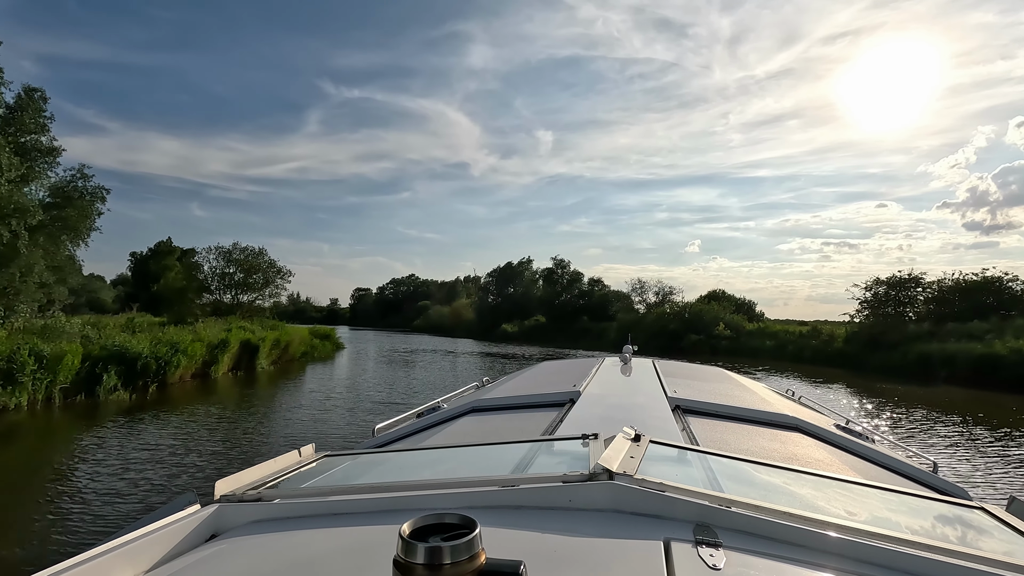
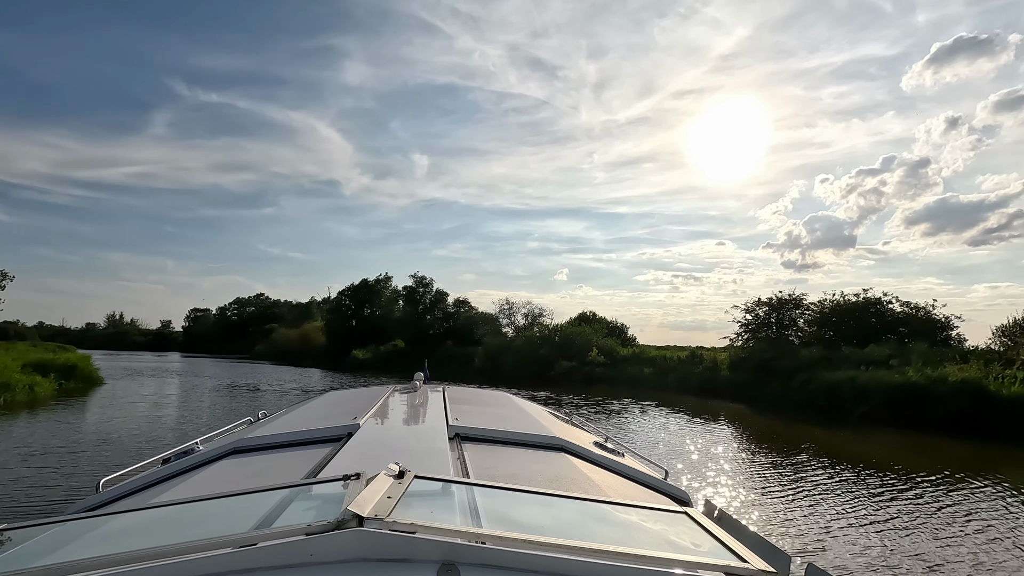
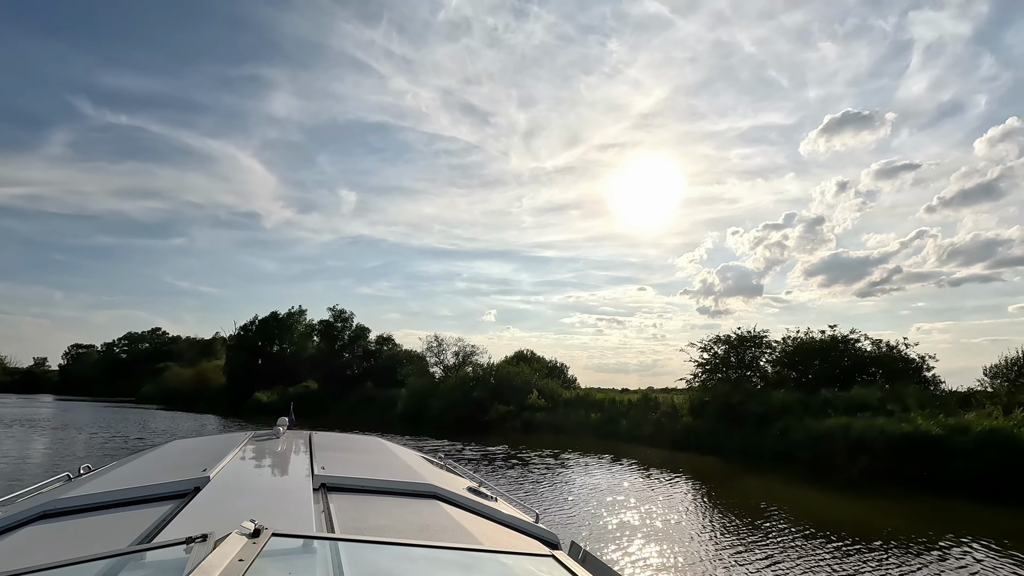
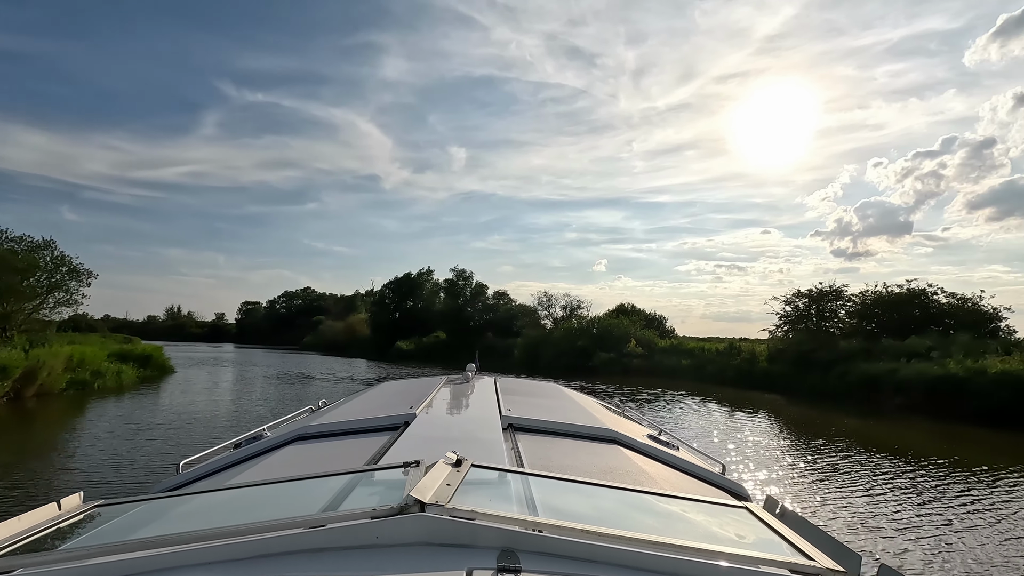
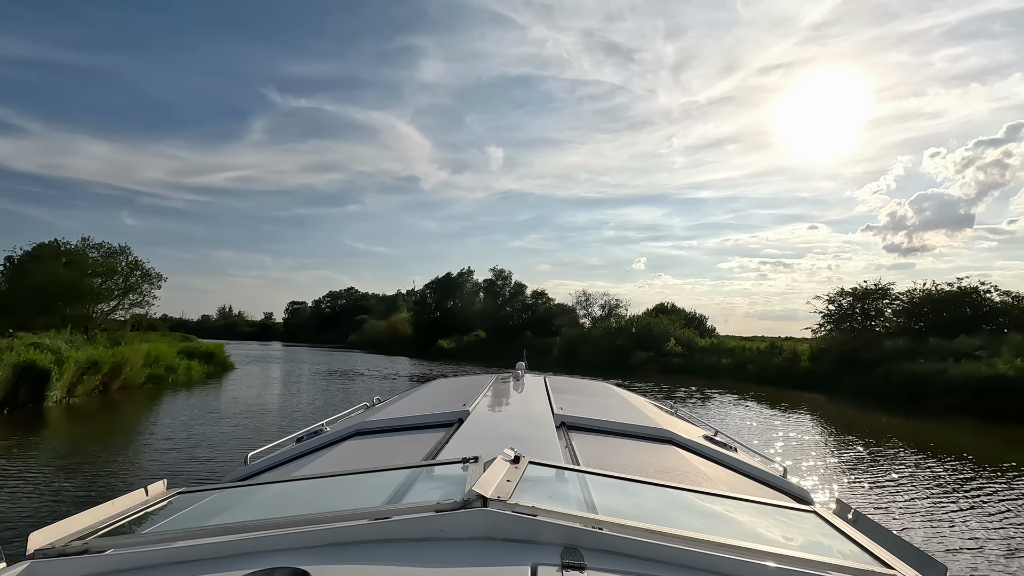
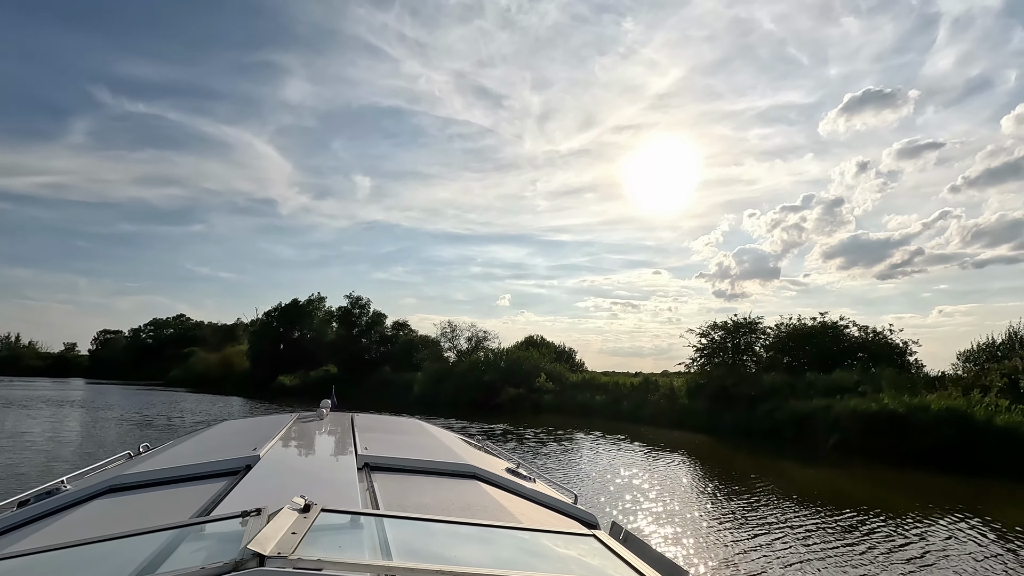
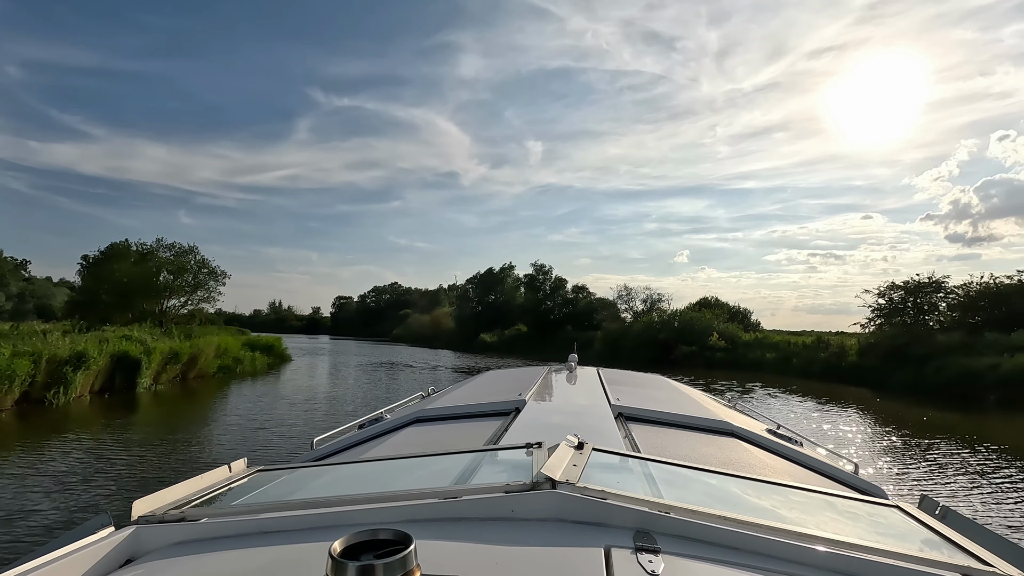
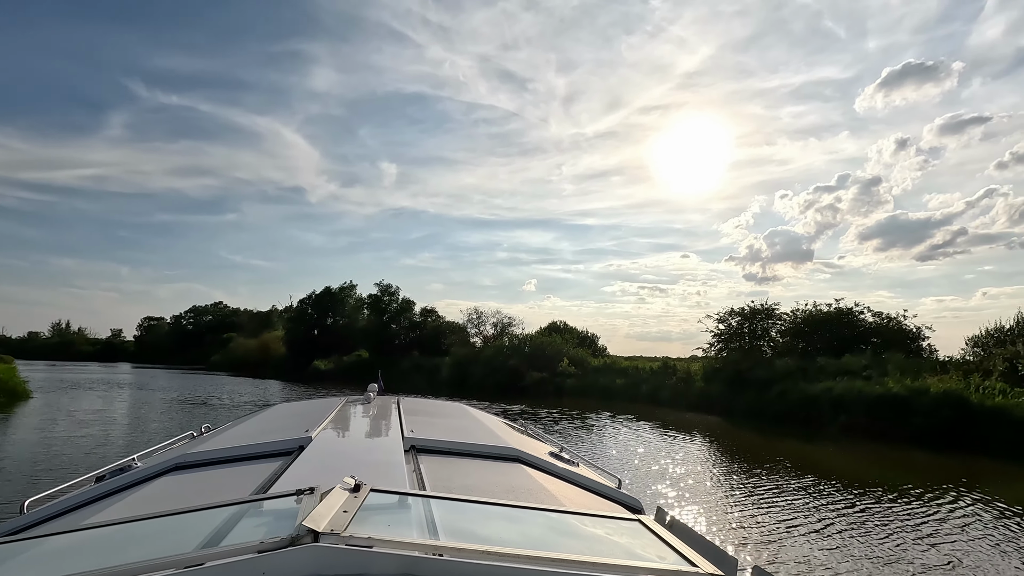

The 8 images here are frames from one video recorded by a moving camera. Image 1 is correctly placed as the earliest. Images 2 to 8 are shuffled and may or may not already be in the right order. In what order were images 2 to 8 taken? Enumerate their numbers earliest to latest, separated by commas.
7, 5, 4, 2, 8, 6, 3
